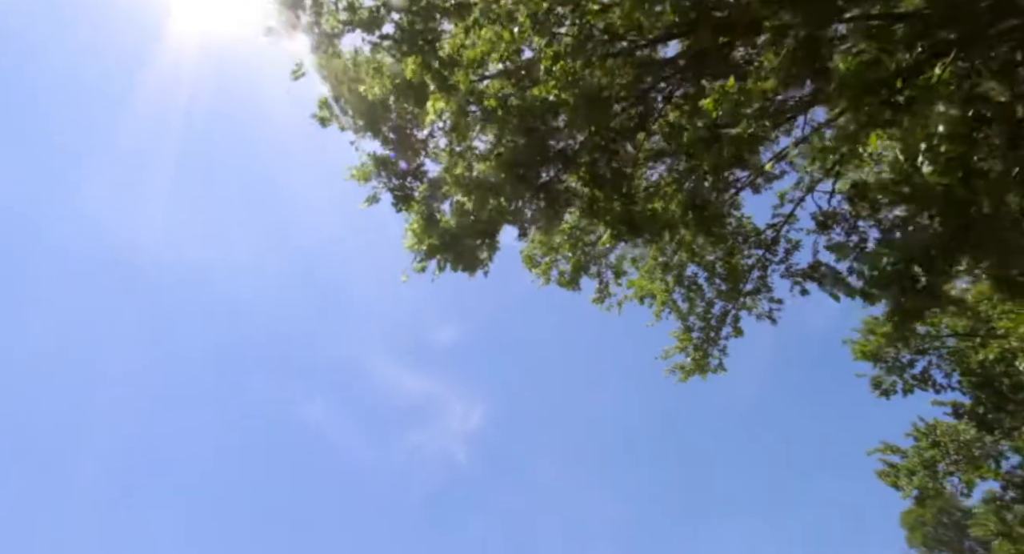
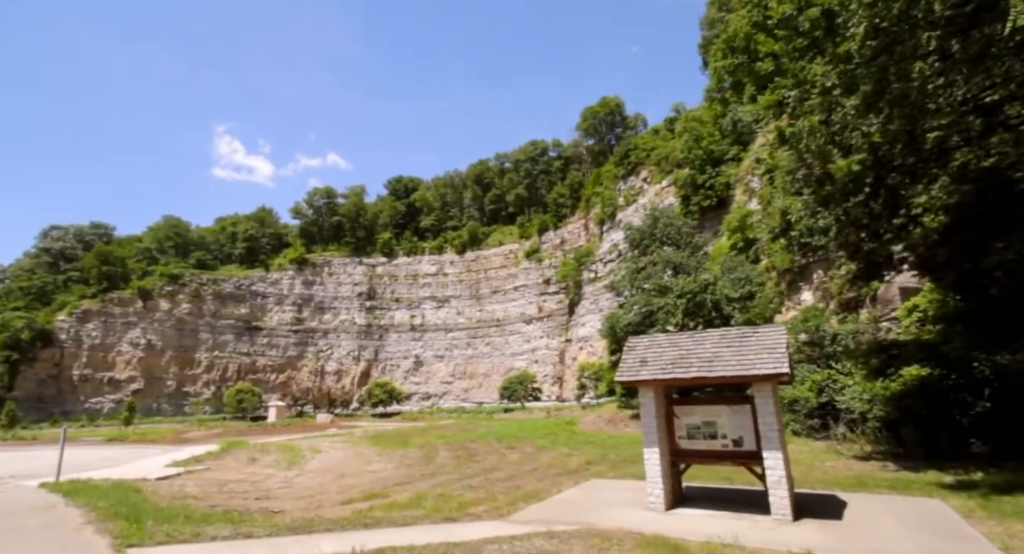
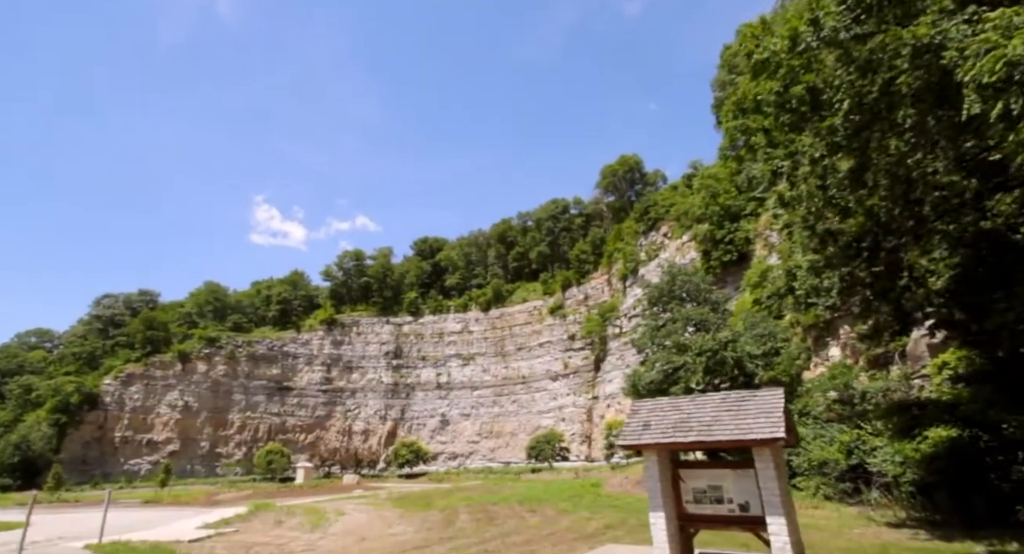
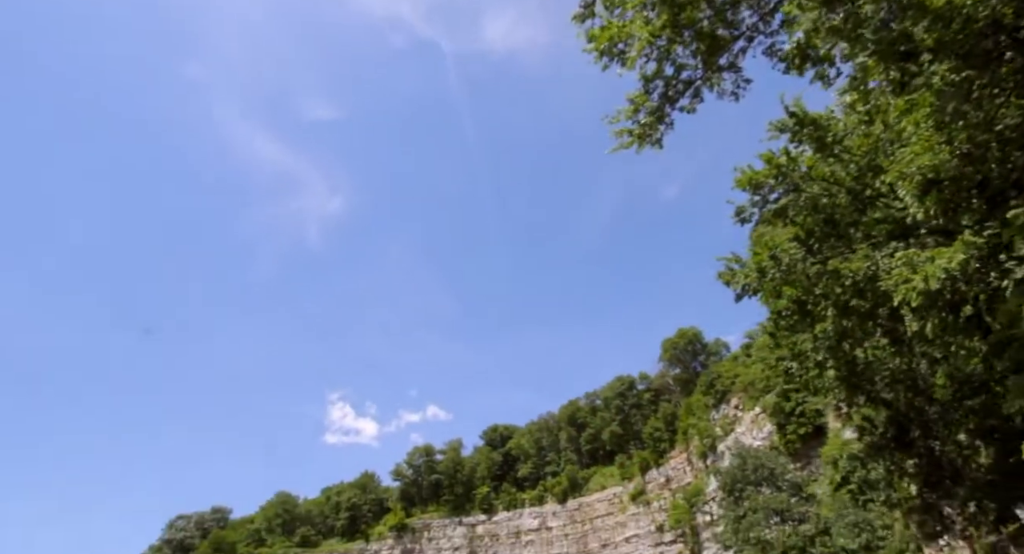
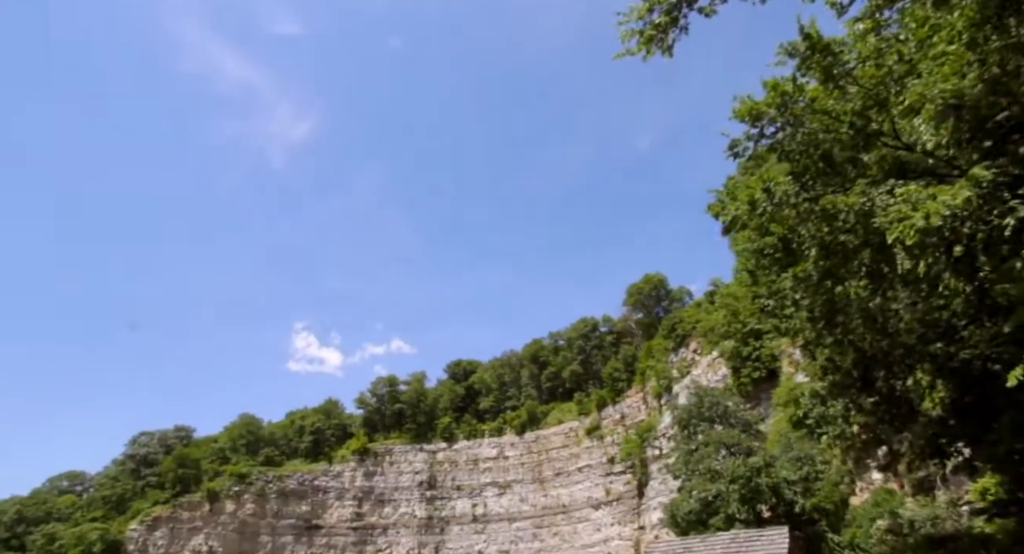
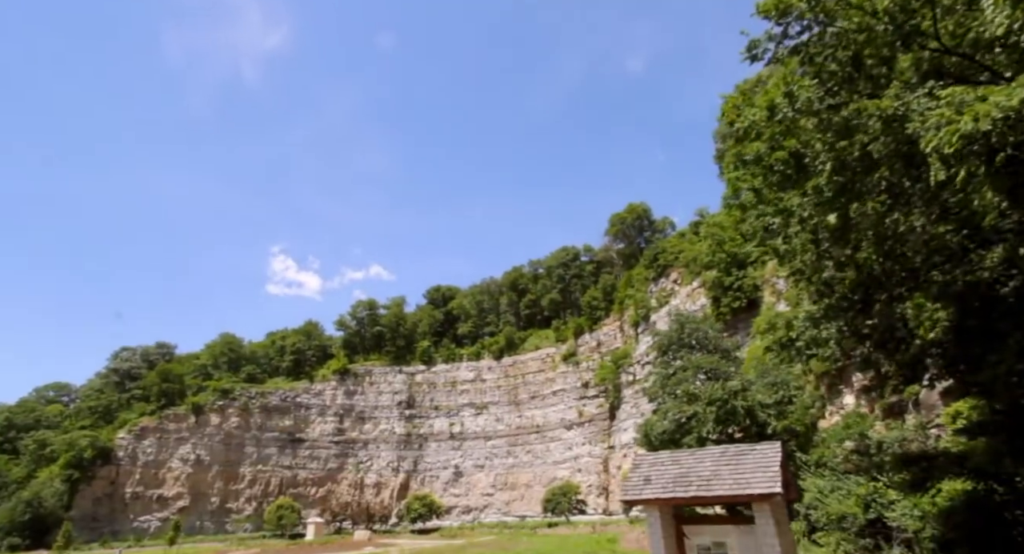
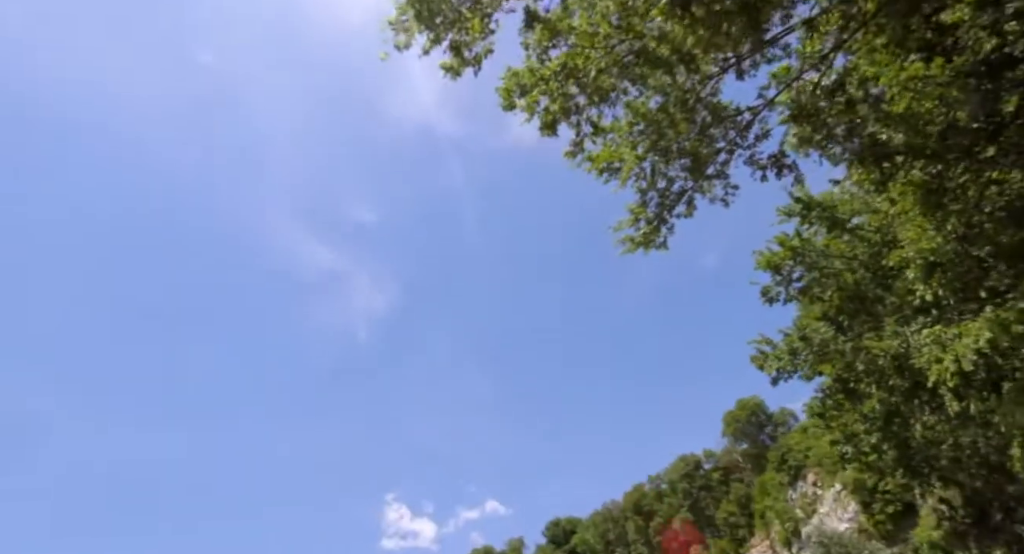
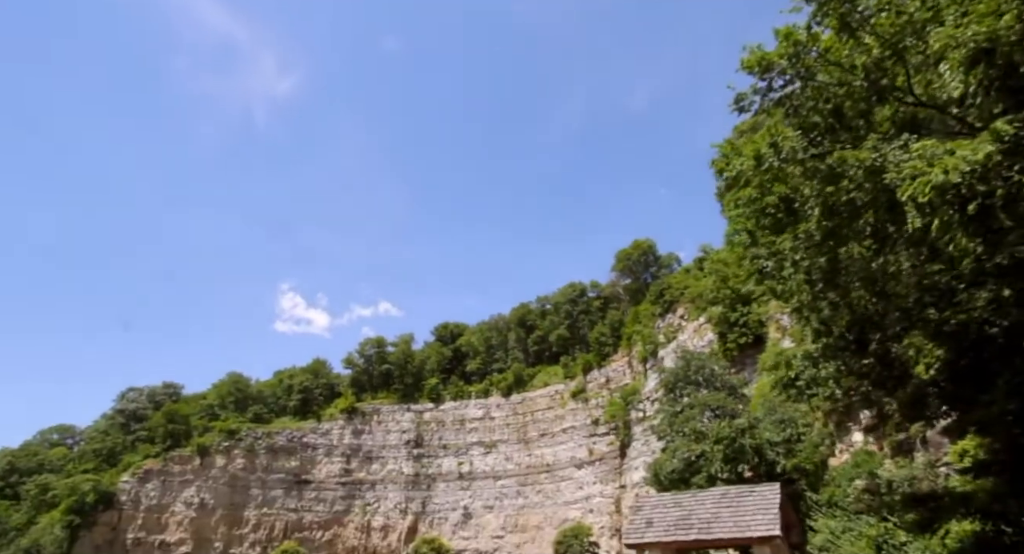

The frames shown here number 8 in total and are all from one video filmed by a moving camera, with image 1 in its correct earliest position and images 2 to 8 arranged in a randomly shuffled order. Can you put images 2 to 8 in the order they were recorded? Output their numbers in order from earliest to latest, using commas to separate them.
7, 4, 5, 8, 6, 3, 2
